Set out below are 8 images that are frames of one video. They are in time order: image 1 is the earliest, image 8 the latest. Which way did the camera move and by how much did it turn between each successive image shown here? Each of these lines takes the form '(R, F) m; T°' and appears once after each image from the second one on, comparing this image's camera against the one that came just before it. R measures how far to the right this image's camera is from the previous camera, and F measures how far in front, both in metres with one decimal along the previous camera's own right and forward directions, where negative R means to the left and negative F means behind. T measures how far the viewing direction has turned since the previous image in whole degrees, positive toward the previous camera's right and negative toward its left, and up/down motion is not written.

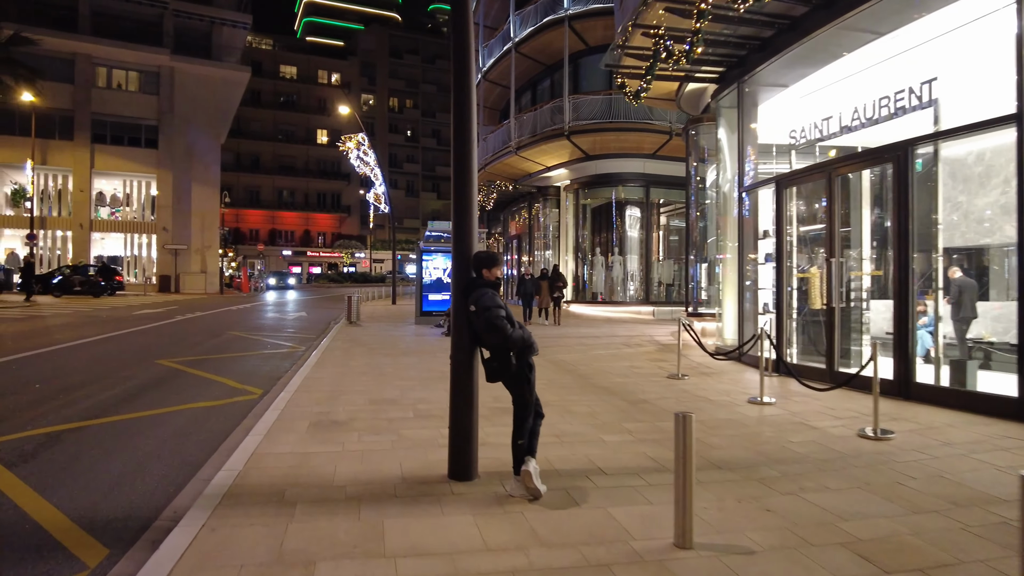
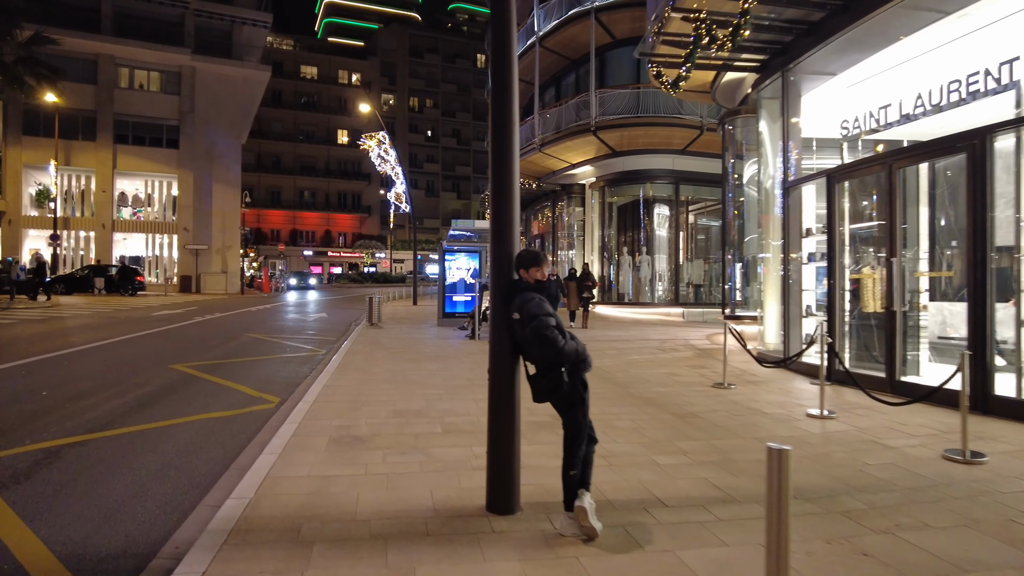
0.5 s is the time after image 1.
(-0.2, +0.6) m; -2°
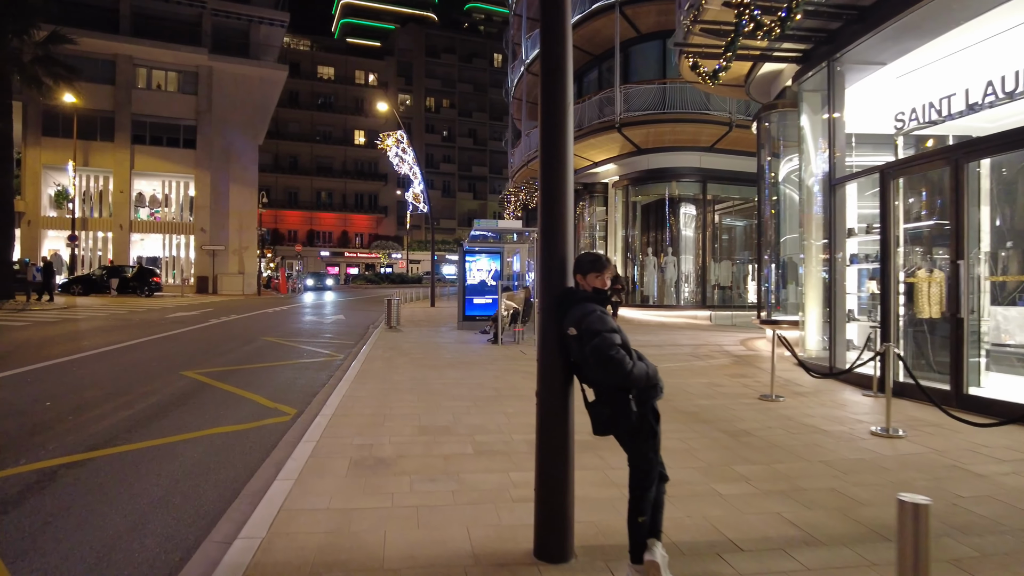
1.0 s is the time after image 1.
(-0.2, +0.6) m; -1°
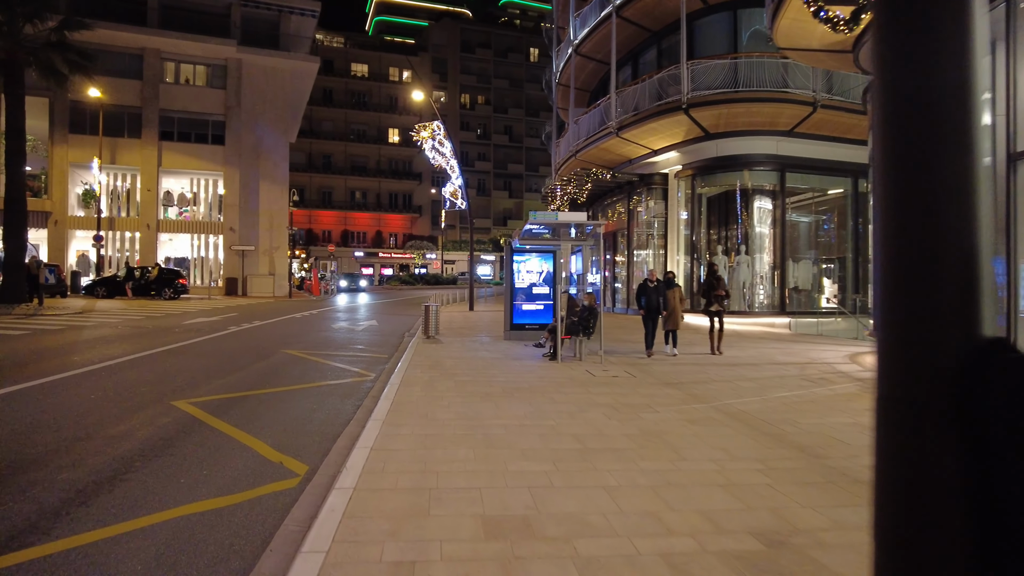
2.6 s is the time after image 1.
(-0.5, +2.2) m; -3°
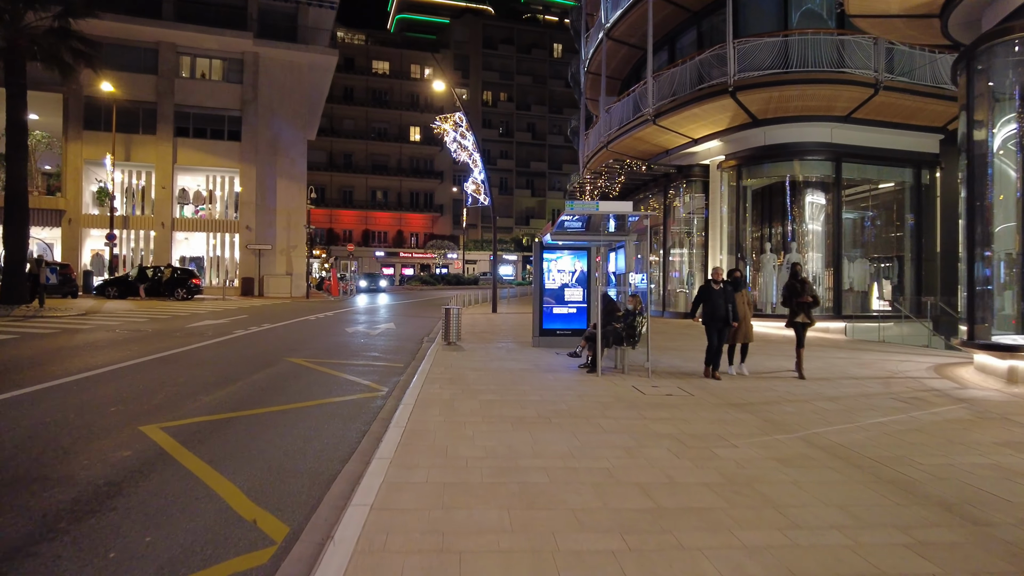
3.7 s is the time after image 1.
(-0.2, +1.4) m; -2°
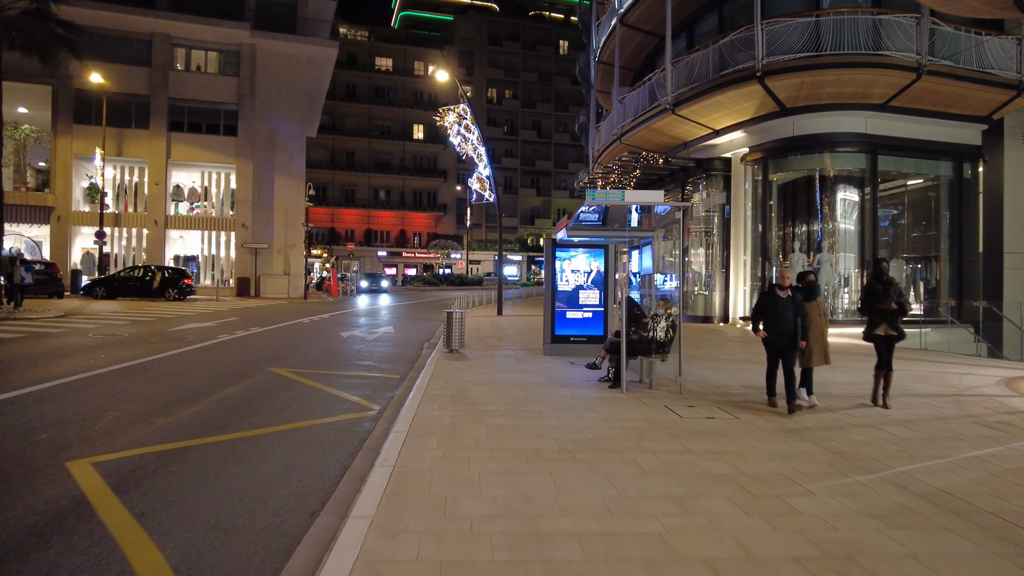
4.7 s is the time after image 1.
(-0.1, +1.3) m; 0°
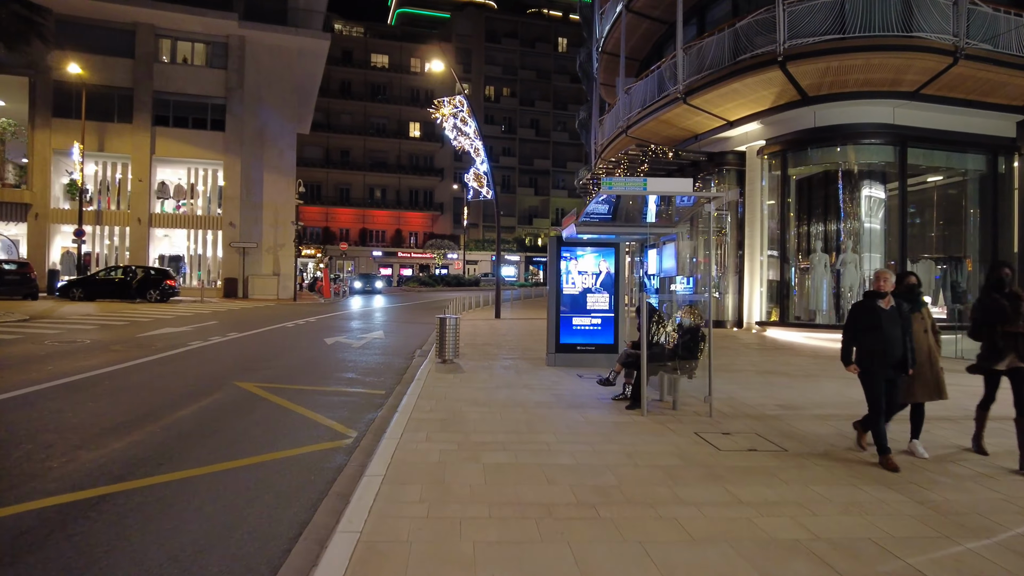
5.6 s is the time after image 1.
(0.0, +1.2) m; 0°
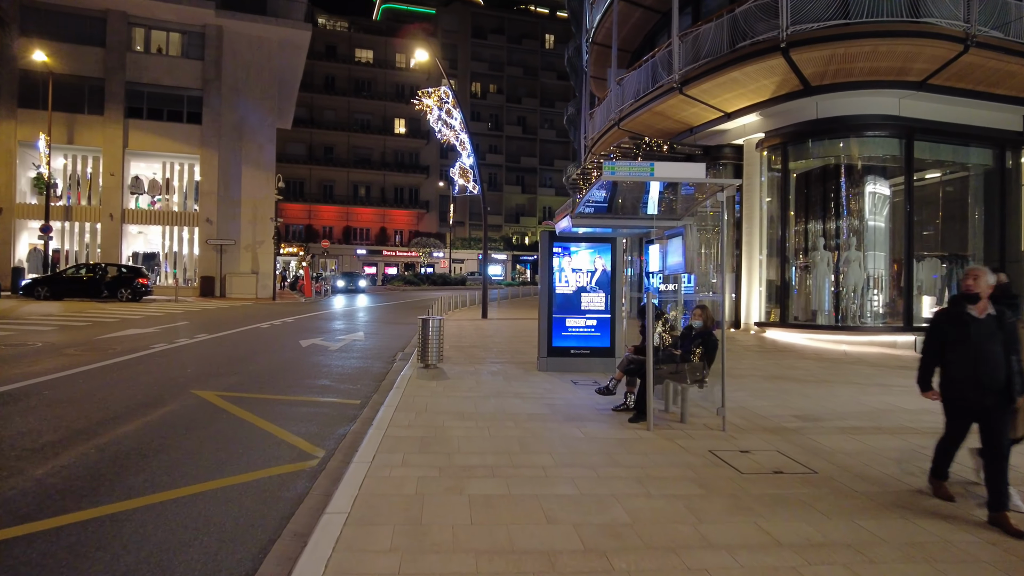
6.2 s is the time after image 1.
(0.0, +0.8) m; +1°
